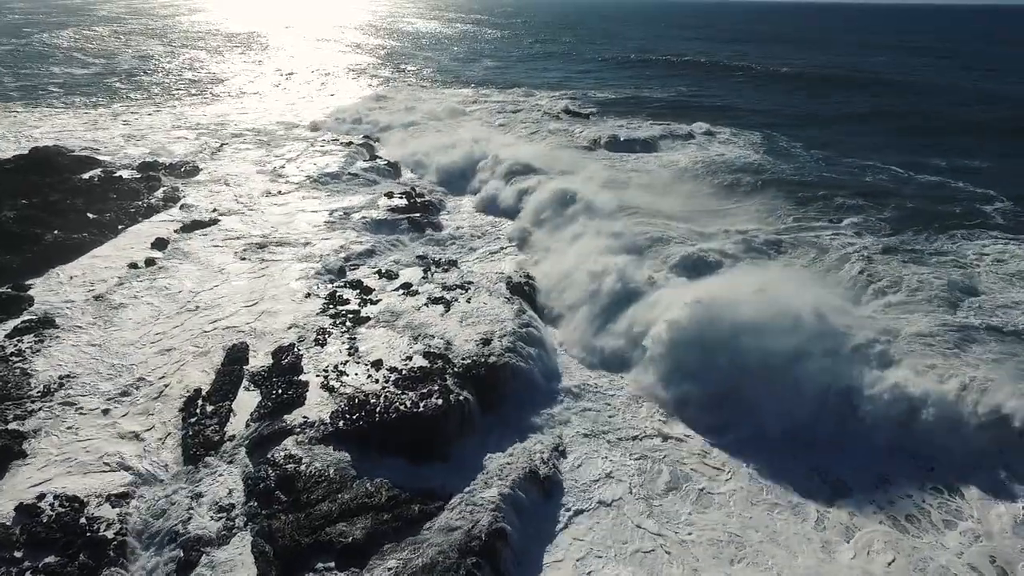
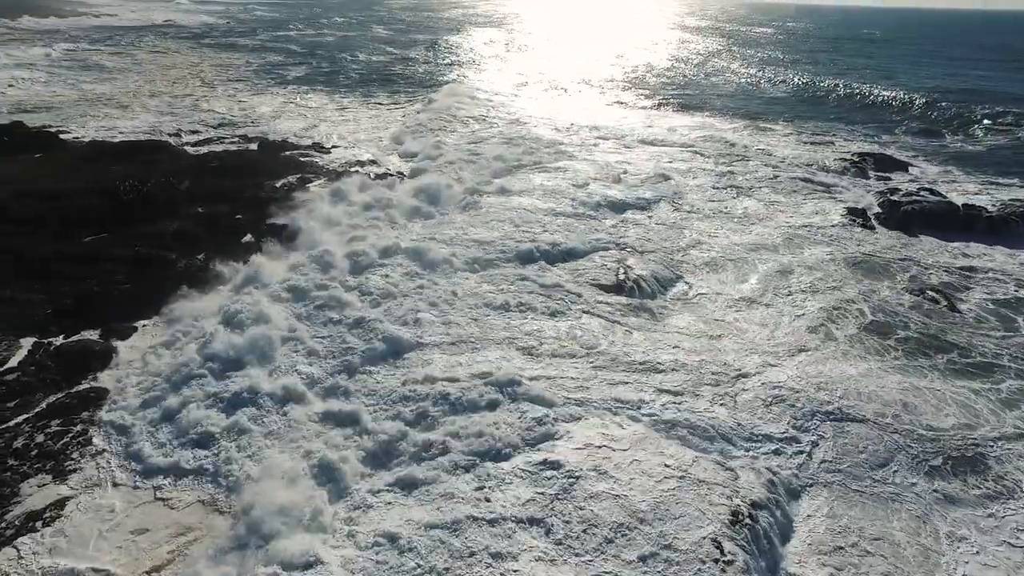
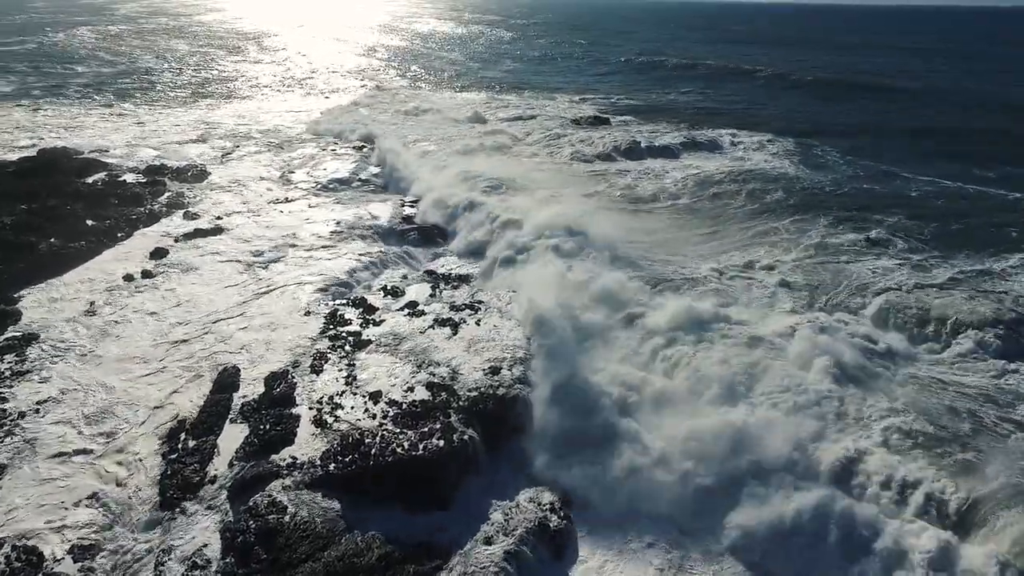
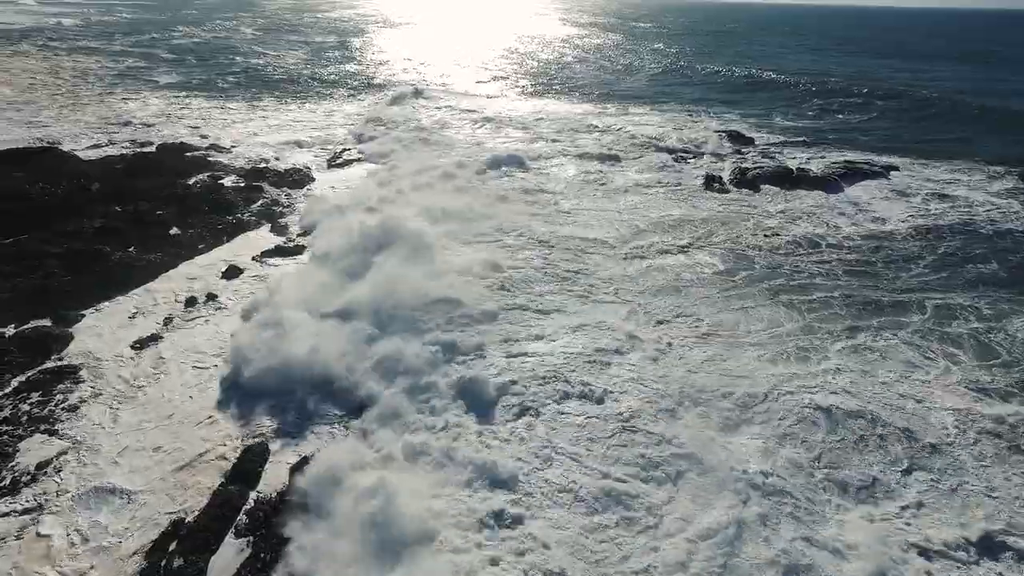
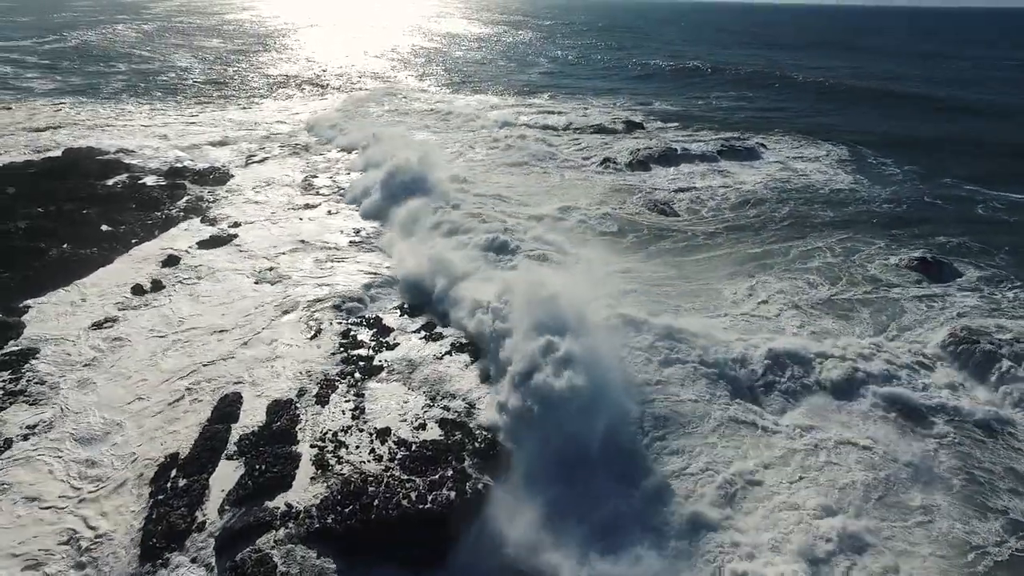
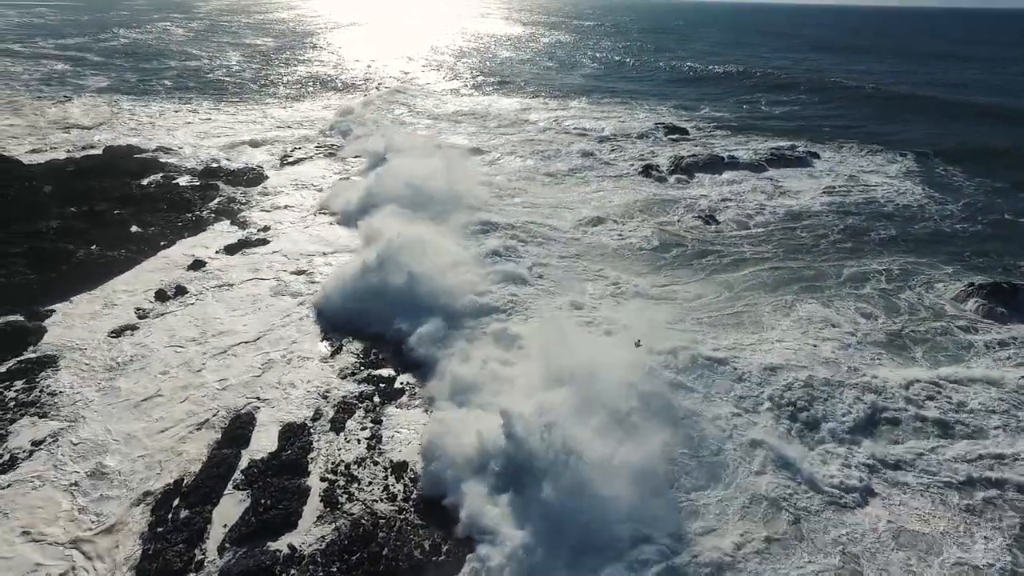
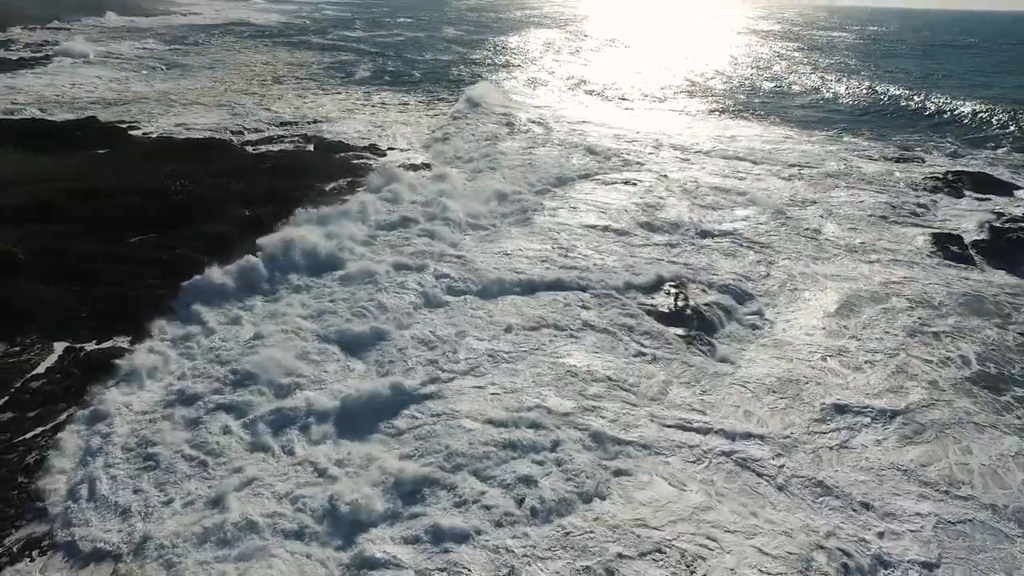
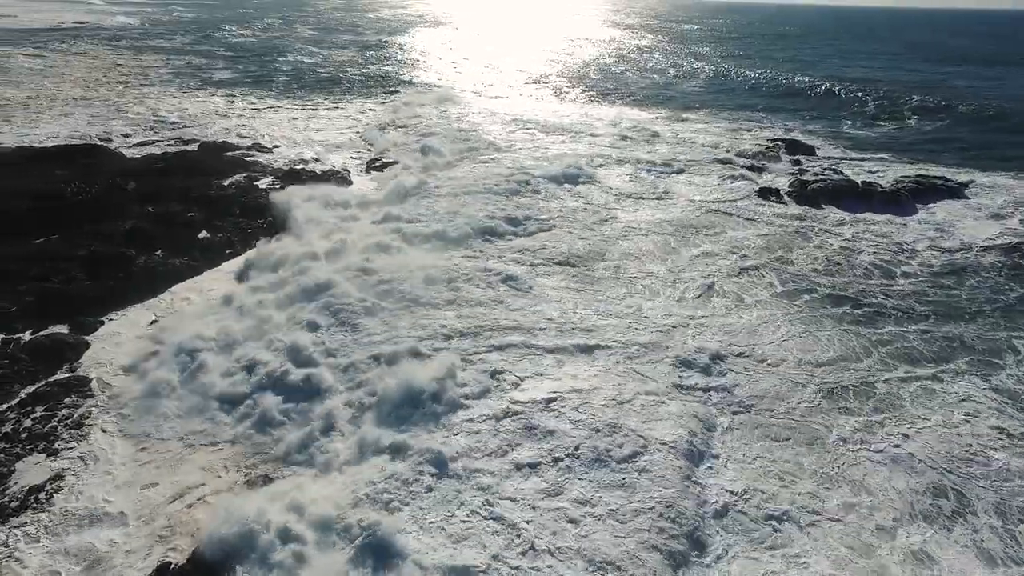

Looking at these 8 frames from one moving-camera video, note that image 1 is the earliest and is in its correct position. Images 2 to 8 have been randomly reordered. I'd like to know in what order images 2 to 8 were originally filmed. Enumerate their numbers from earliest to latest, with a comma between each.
3, 5, 6, 4, 8, 2, 7
